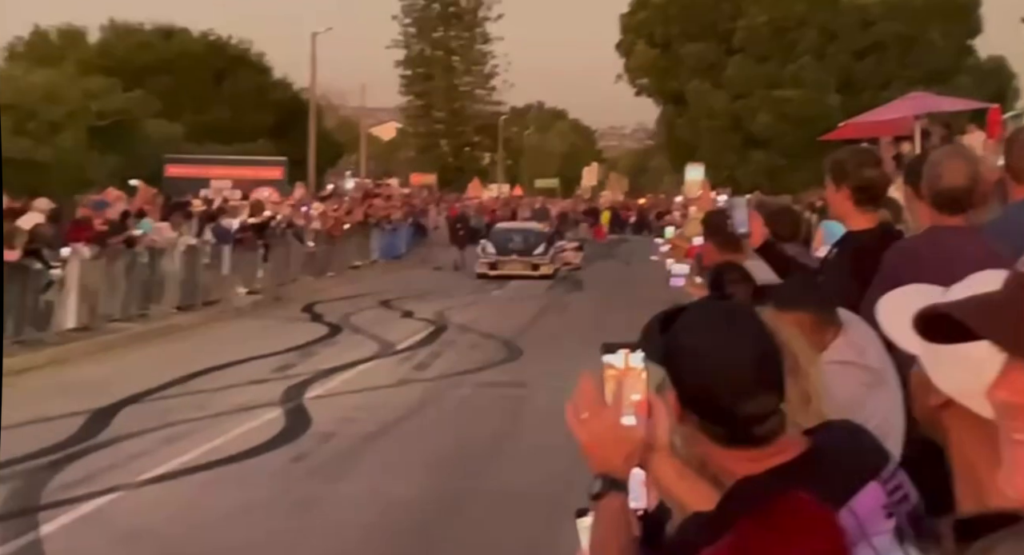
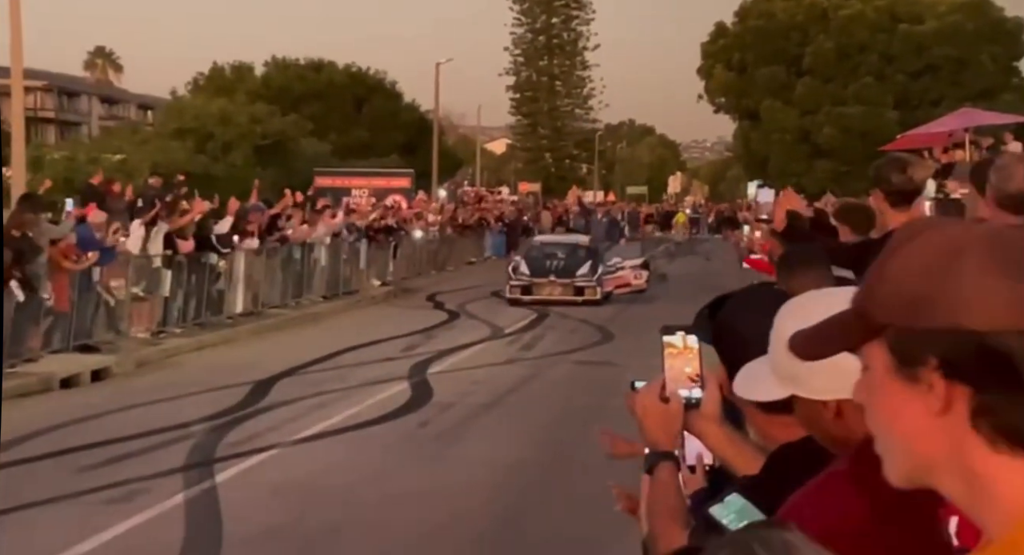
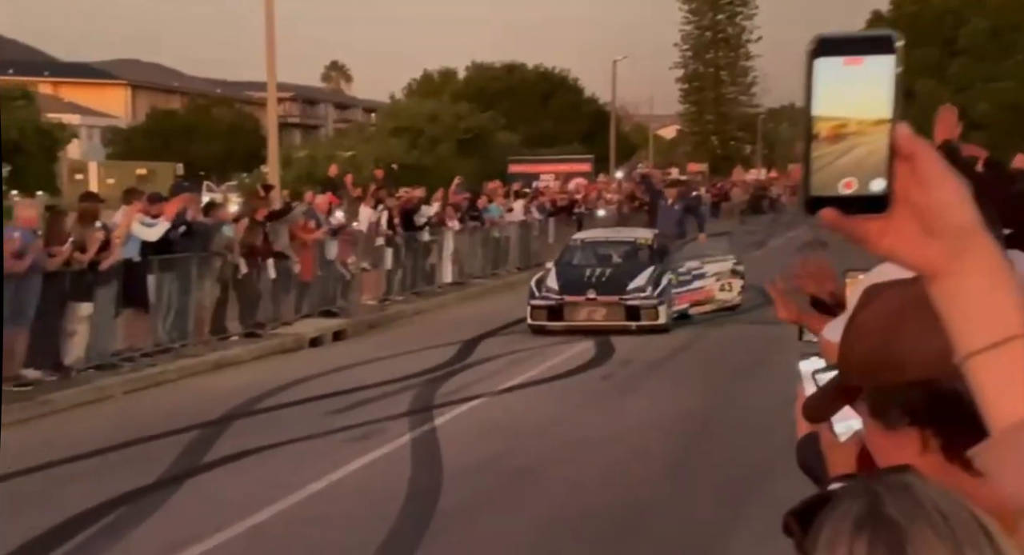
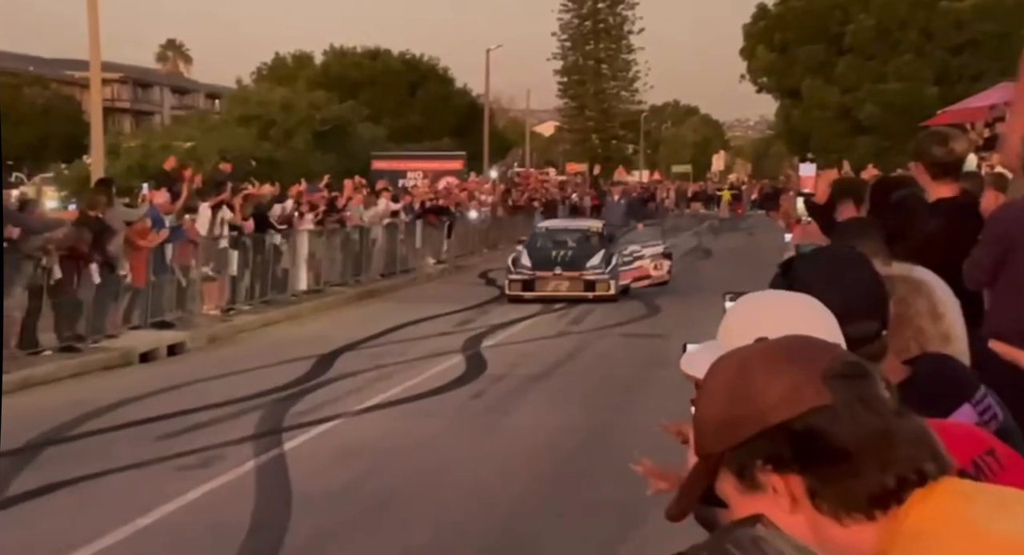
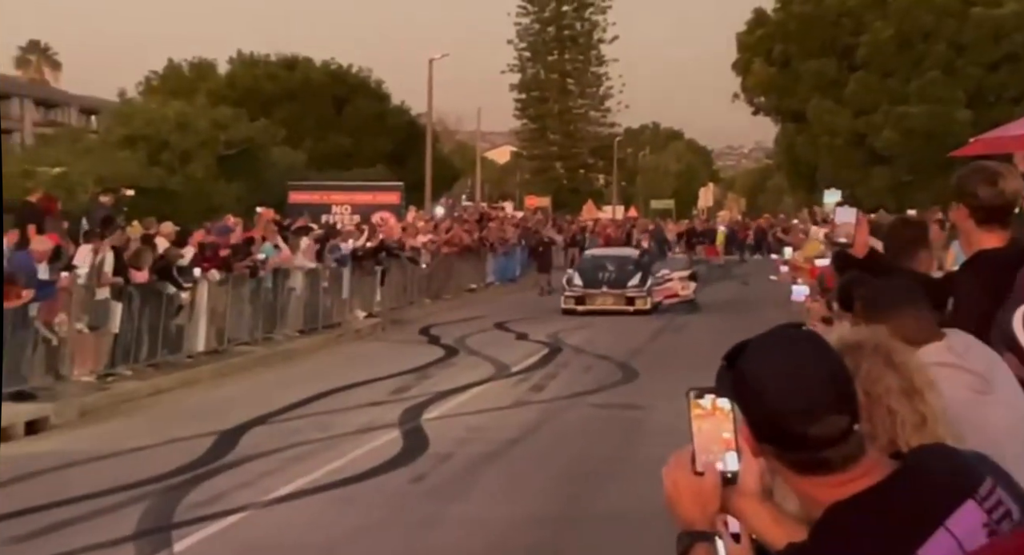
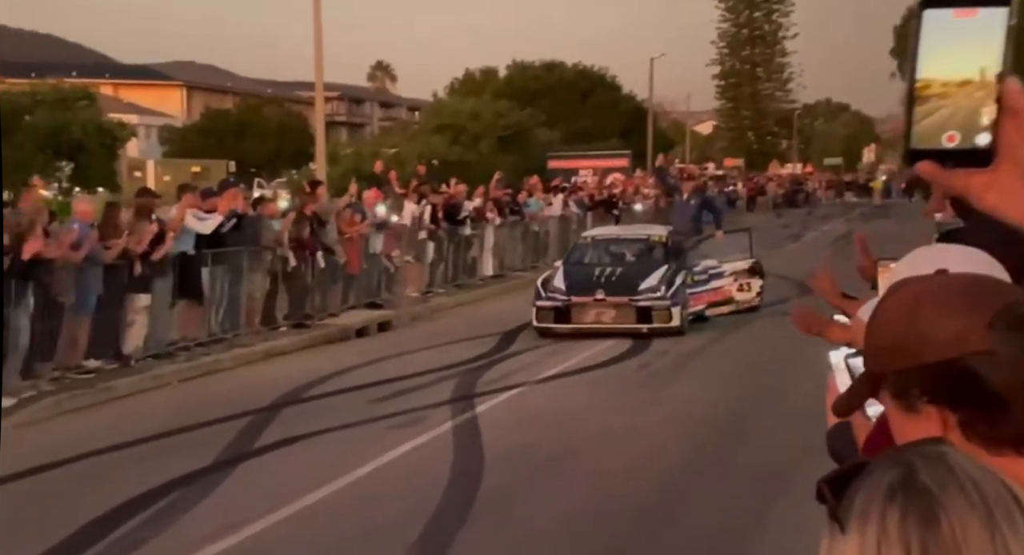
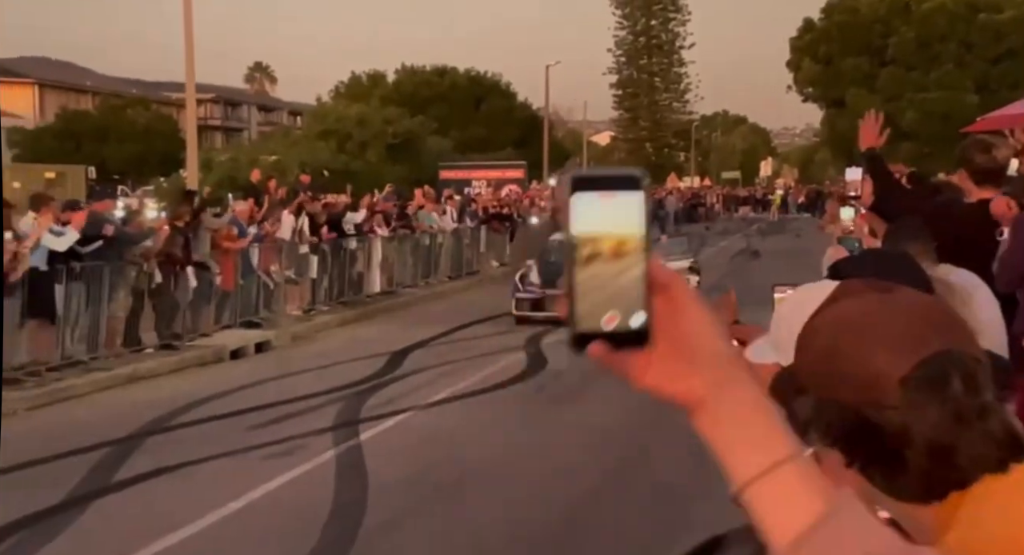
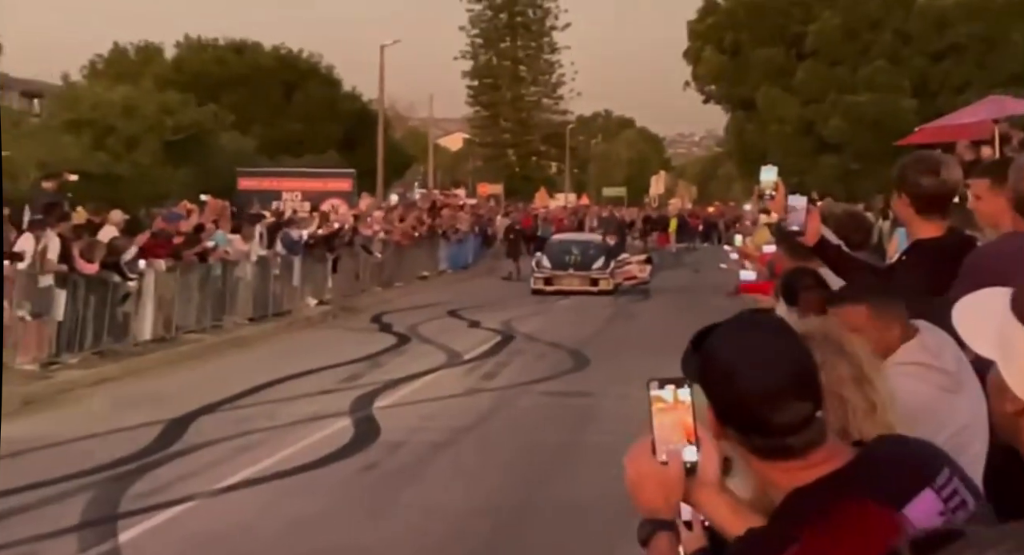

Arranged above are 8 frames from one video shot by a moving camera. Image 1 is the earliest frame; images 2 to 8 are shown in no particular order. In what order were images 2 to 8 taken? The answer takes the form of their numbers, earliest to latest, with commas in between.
8, 5, 2, 4, 7, 3, 6
